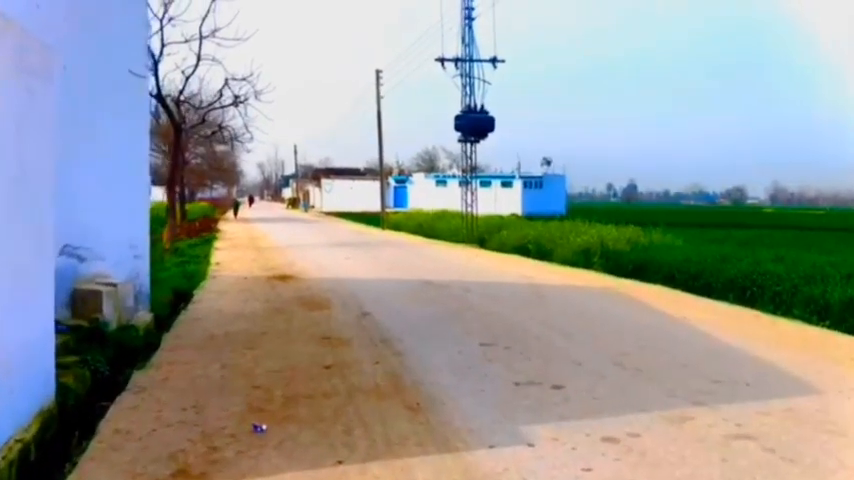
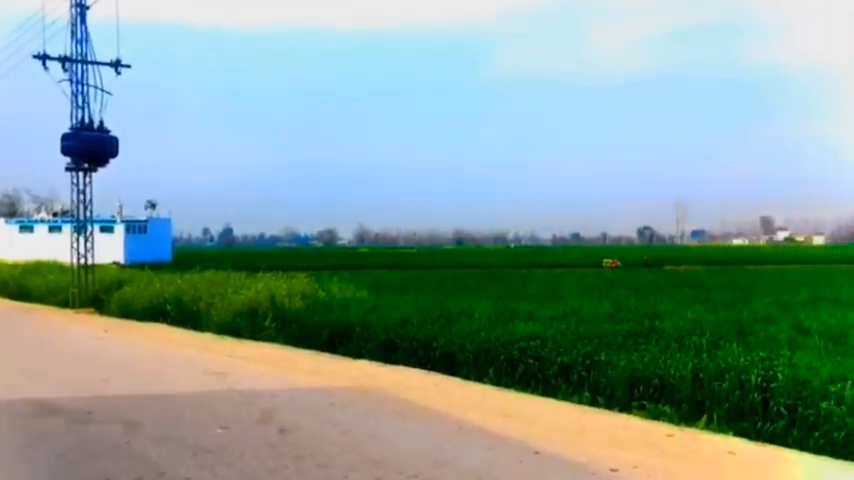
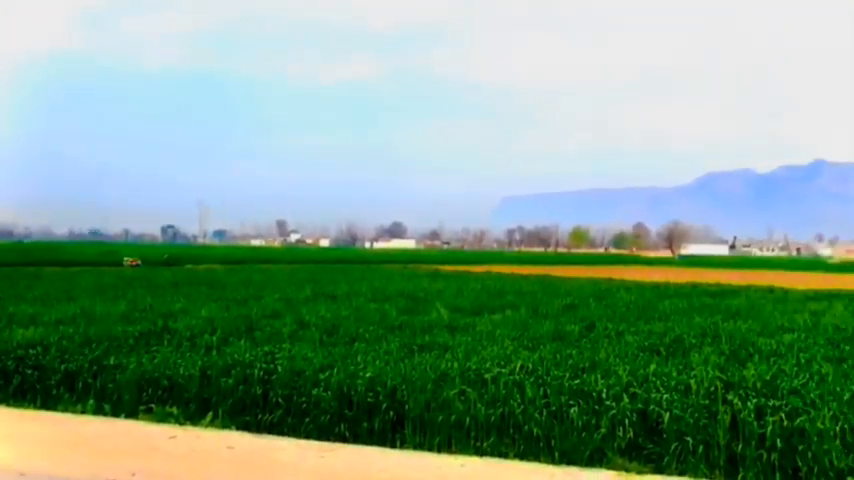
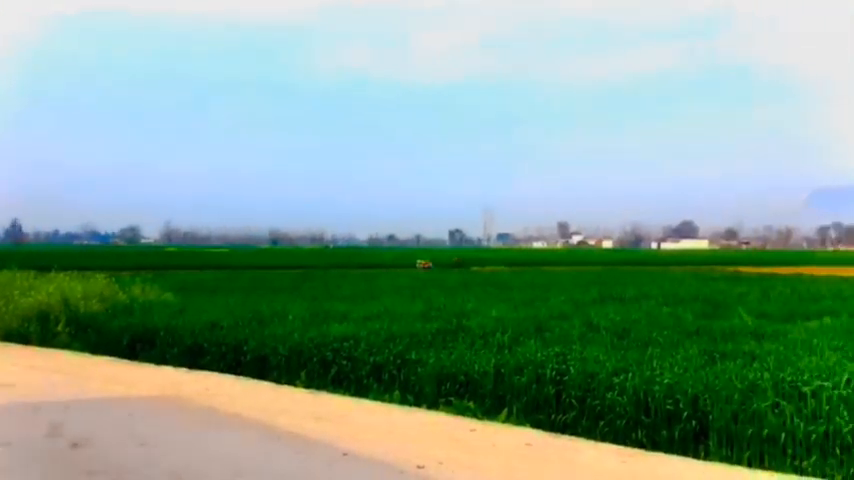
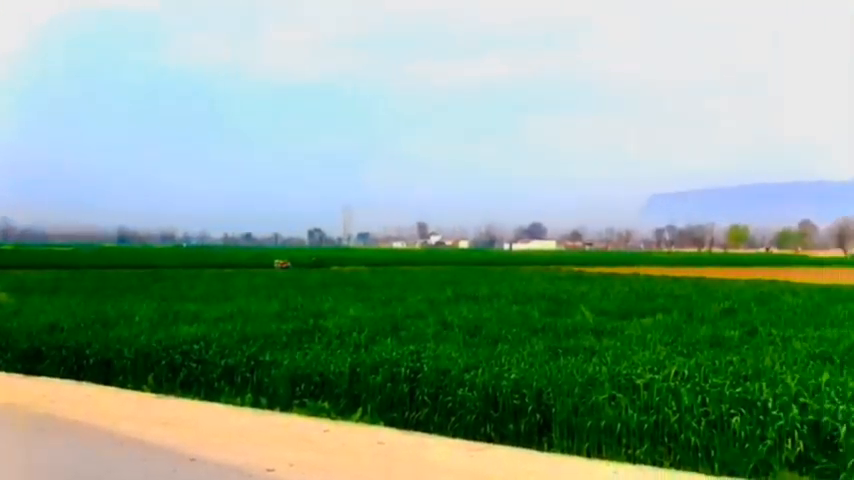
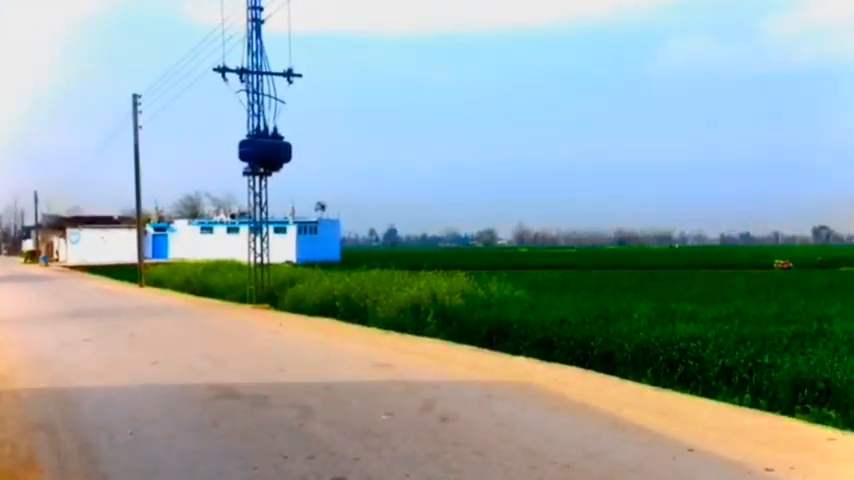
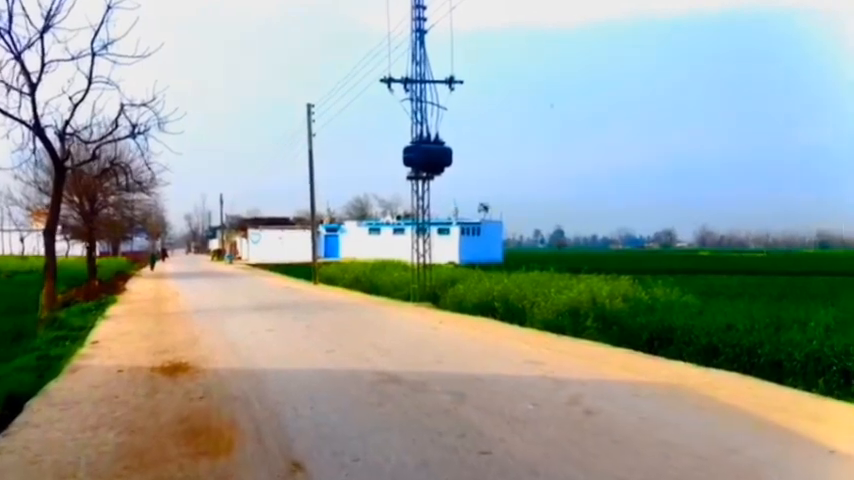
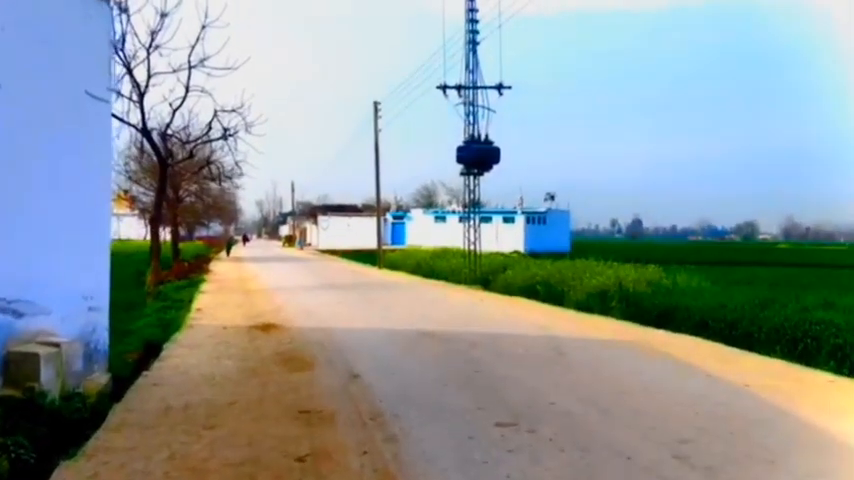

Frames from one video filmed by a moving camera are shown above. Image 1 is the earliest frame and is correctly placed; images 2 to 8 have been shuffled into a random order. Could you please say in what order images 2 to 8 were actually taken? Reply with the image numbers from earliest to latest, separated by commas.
8, 7, 6, 2, 4, 5, 3
